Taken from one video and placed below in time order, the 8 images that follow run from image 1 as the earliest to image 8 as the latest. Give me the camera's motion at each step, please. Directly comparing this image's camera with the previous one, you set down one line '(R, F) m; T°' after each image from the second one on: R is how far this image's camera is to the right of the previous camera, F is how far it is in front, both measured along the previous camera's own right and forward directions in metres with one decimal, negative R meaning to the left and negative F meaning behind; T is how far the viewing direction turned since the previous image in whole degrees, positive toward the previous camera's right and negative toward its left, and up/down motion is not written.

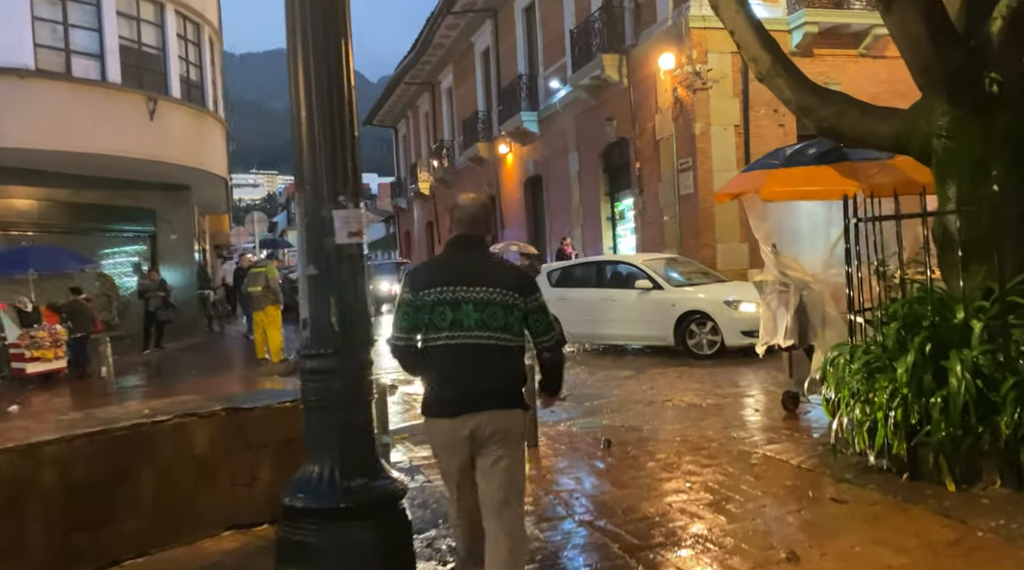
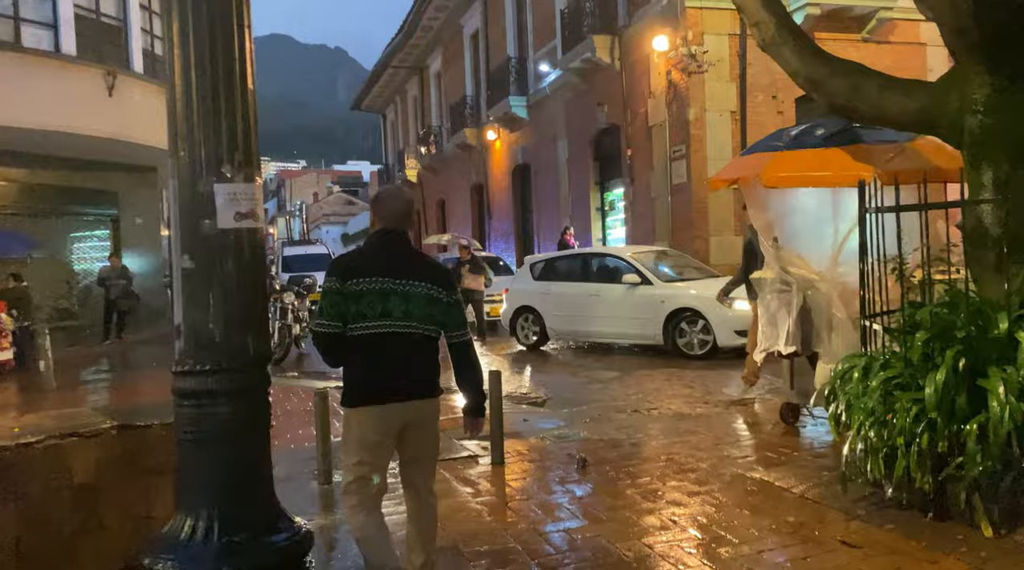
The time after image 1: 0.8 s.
(+0.2, +0.8) m; 0°
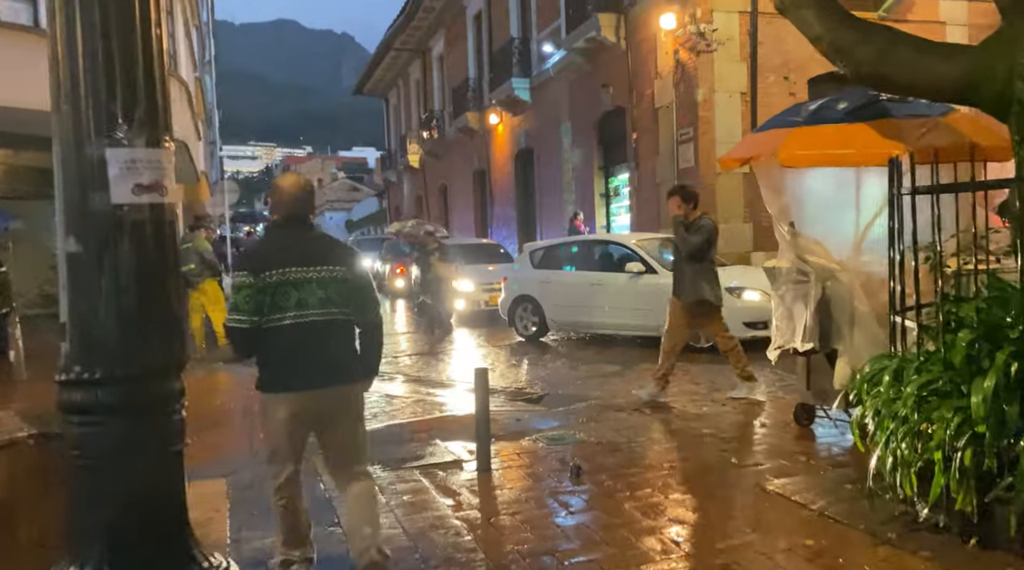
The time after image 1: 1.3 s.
(+0.1, +0.6) m; 0°
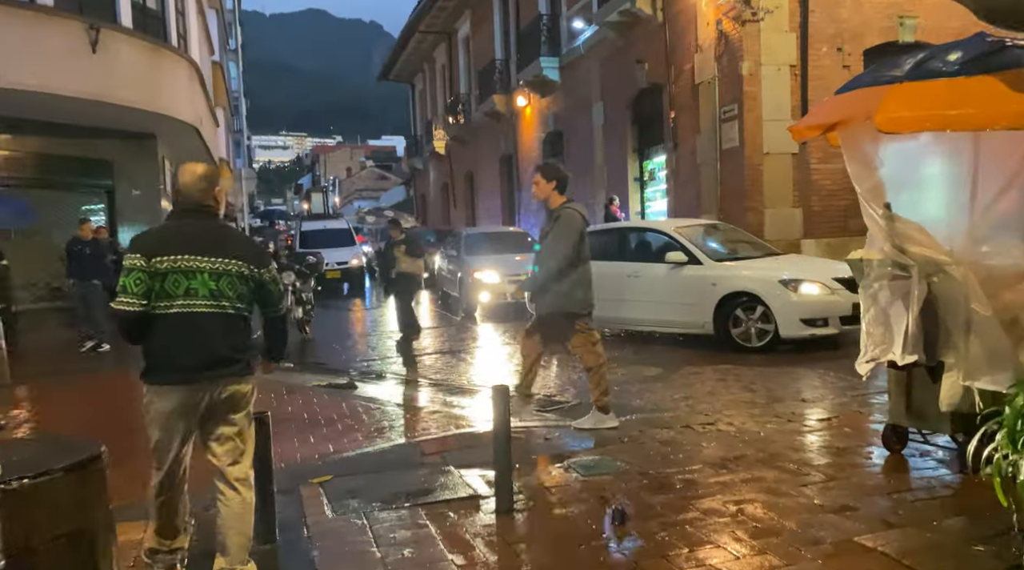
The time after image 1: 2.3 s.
(0.0, +1.0) m; -2°
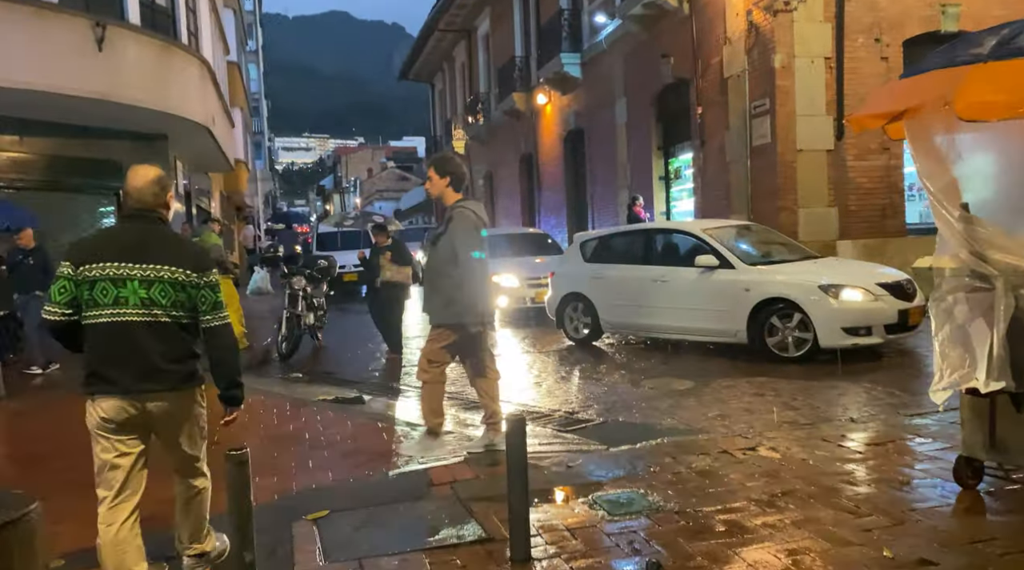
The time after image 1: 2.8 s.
(0.0, +0.6) m; -1°
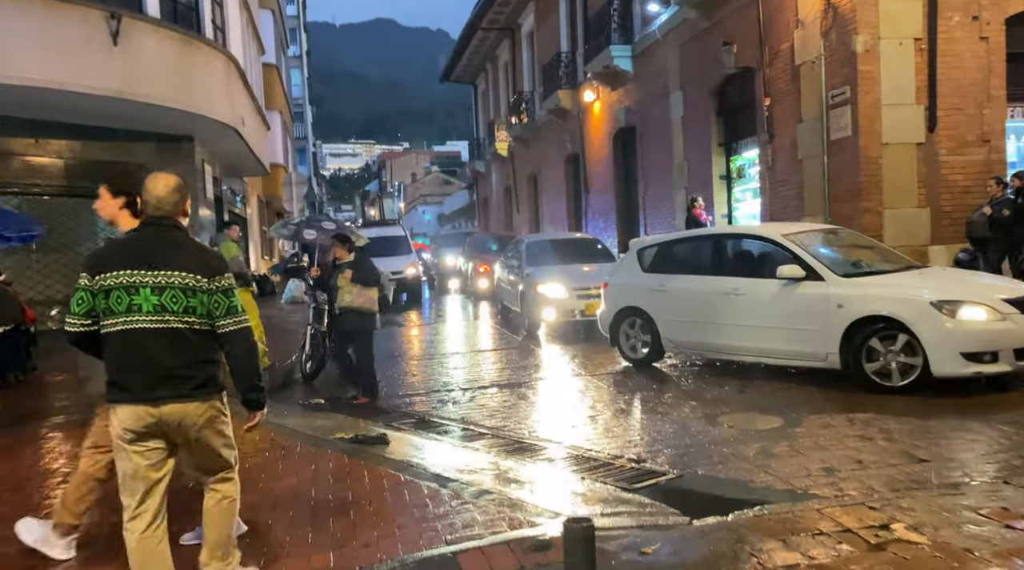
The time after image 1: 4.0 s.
(0.0, +1.3) m; -3°
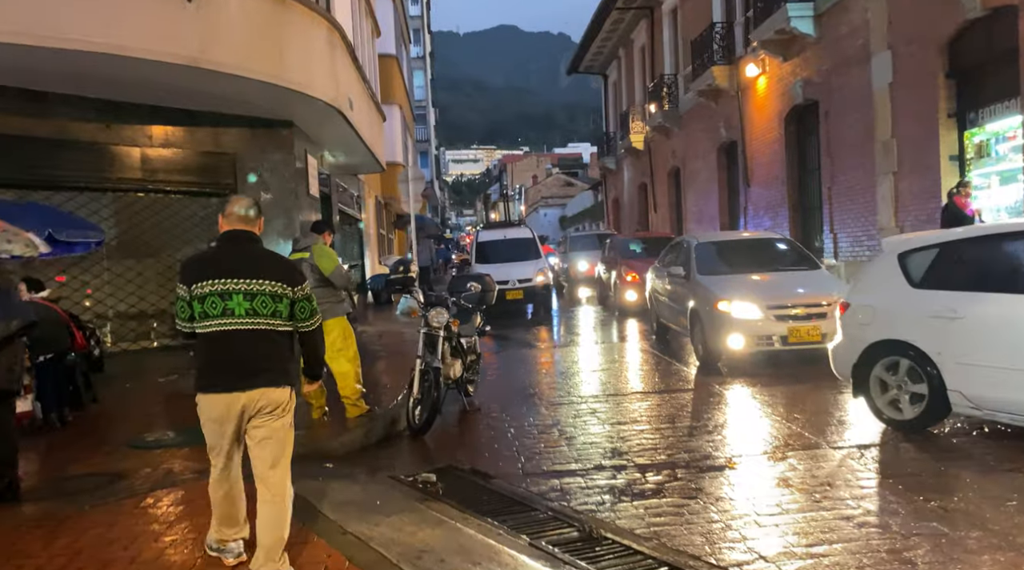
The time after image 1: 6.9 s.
(-0.6, +3.0) m; -7°
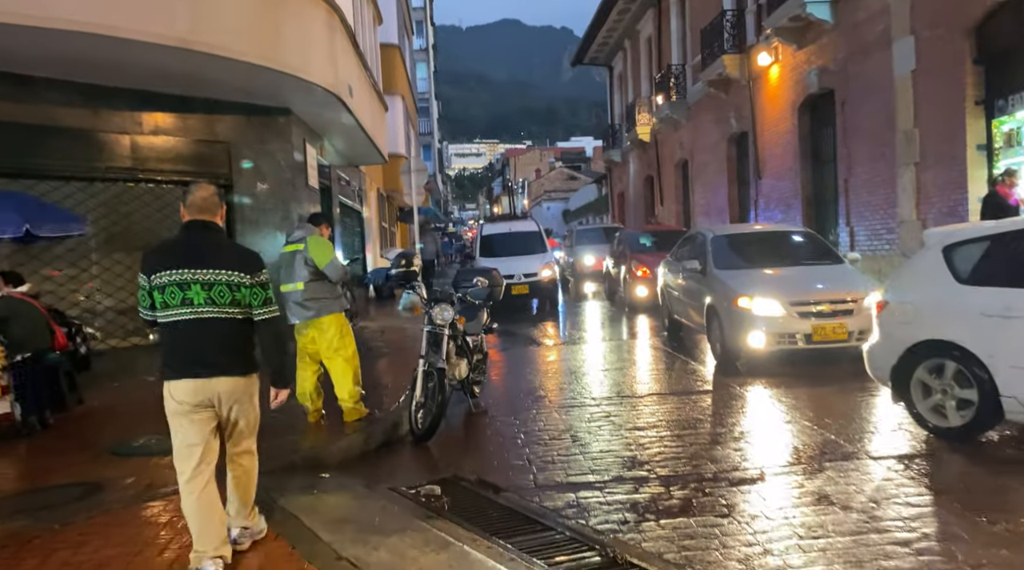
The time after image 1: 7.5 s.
(-0.1, +0.5) m; 0°
